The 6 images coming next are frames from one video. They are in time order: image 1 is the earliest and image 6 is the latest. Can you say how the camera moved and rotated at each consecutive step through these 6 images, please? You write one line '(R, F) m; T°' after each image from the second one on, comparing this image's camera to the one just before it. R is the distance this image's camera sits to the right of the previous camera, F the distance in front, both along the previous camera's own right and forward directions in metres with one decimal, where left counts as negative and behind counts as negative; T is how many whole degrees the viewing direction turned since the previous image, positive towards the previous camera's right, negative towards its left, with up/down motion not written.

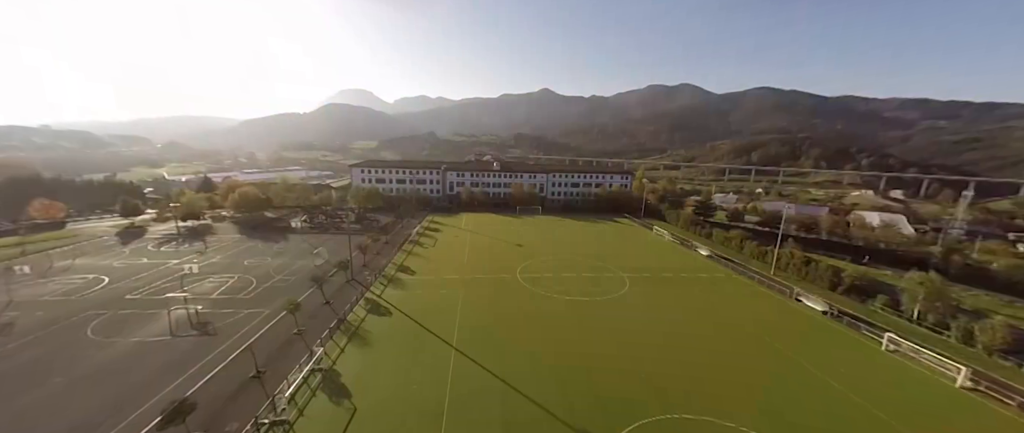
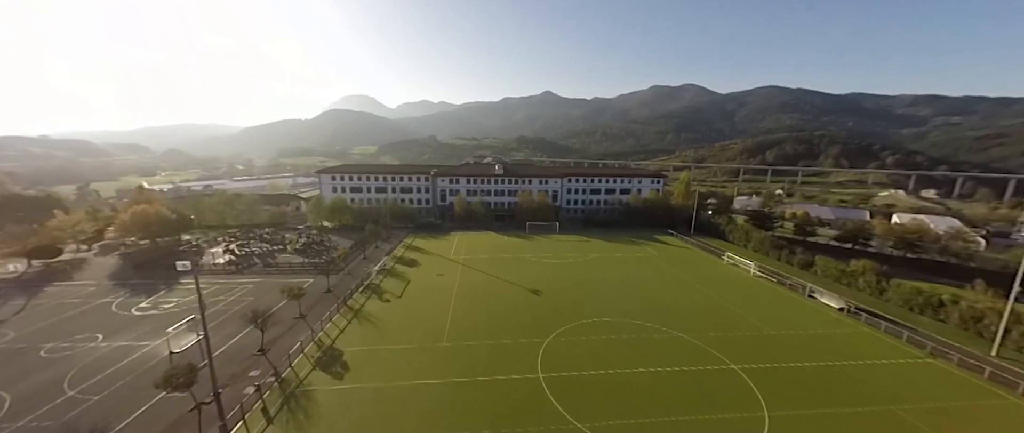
(-0.8, +15.9) m; -1°
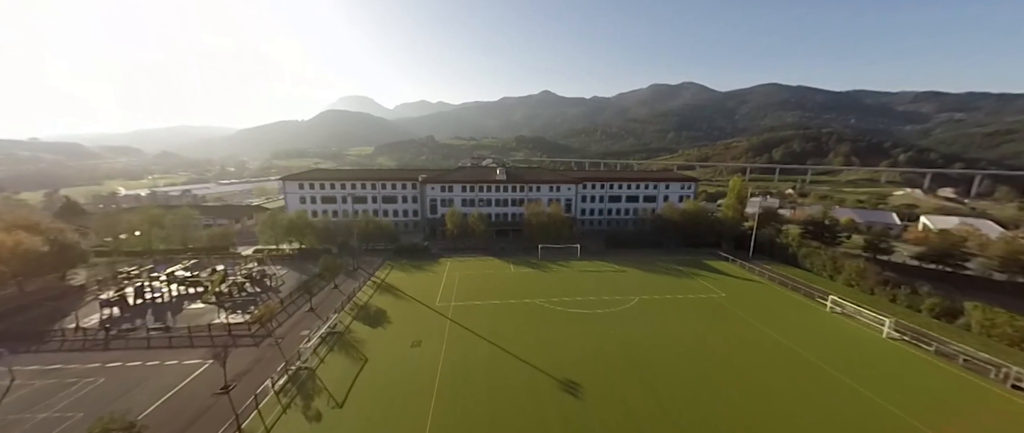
(-1.0, +11.1) m; 0°
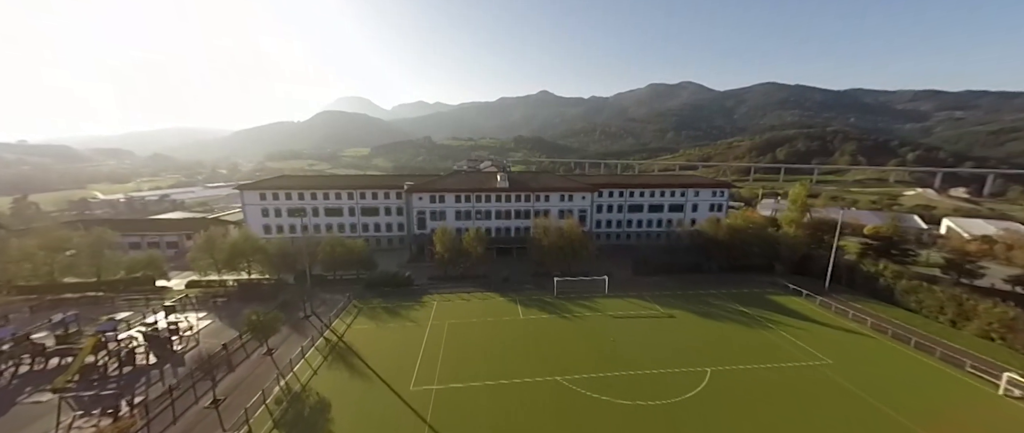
(-0.8, +8.8) m; 0°
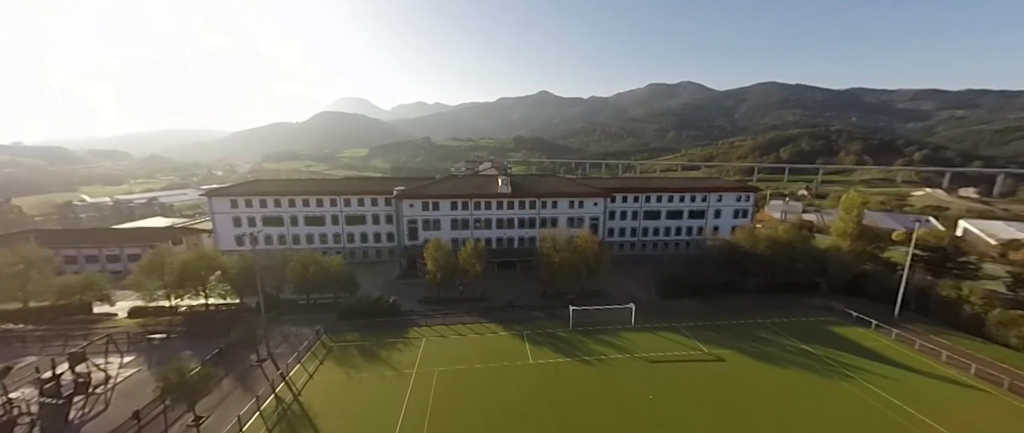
(-0.5, +5.1) m; 0°
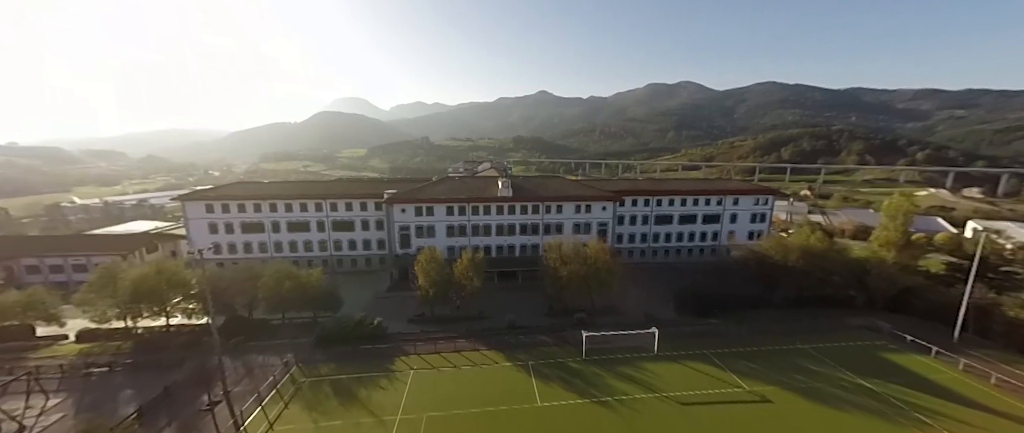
(-0.2, +3.3) m; 0°
